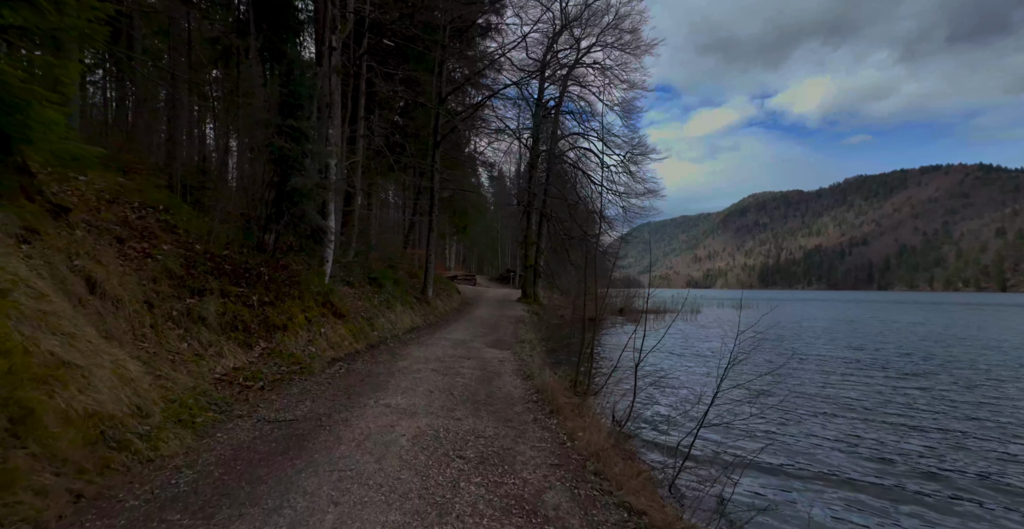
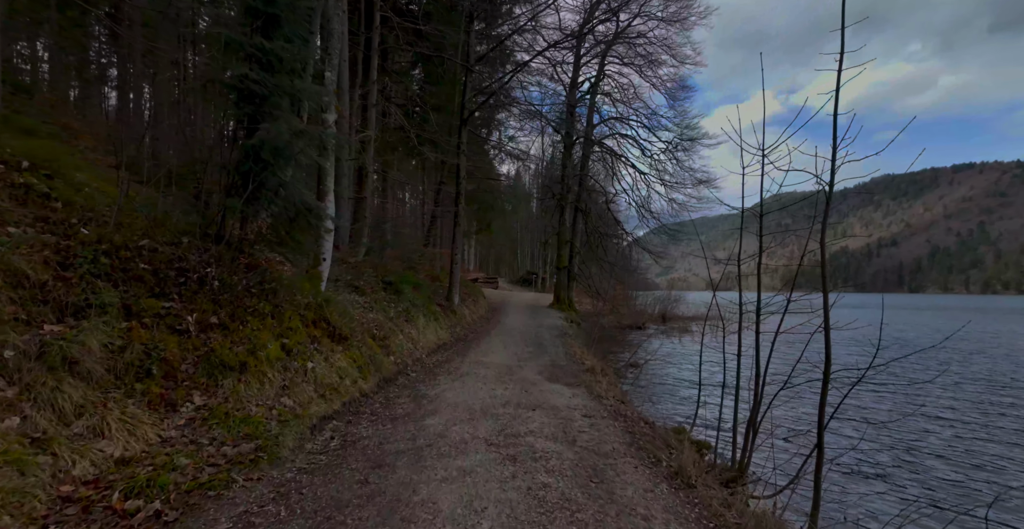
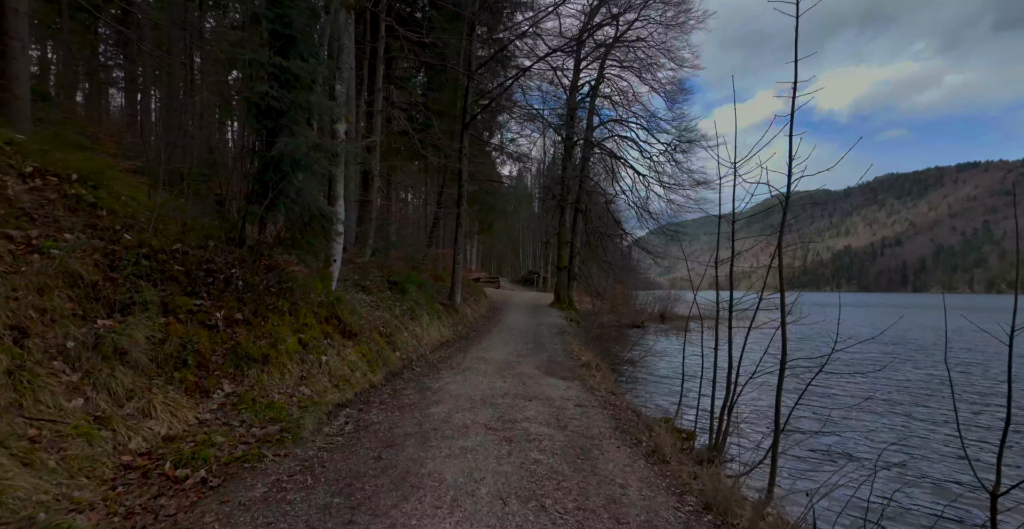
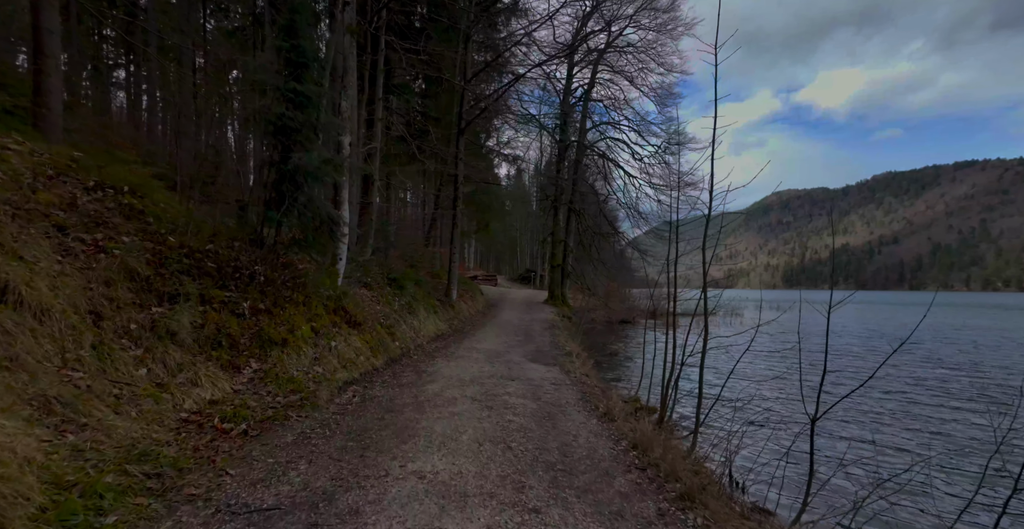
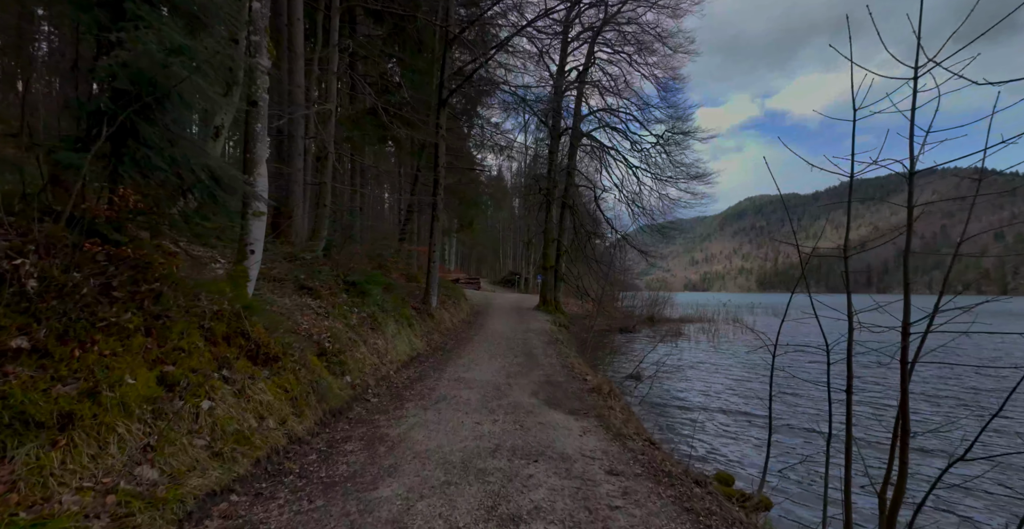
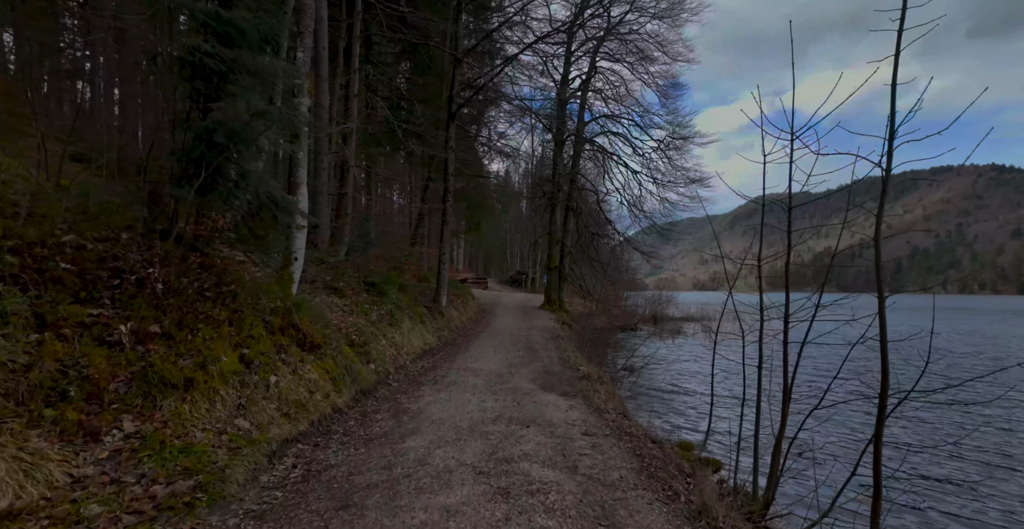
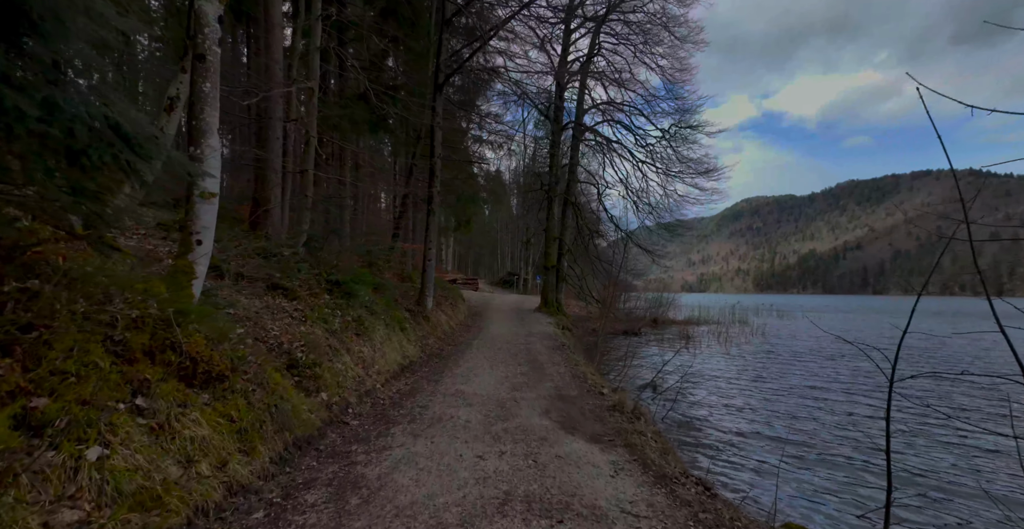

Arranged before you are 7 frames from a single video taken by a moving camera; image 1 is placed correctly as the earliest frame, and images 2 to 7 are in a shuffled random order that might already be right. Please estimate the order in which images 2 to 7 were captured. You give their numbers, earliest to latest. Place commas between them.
4, 3, 2, 6, 5, 7
